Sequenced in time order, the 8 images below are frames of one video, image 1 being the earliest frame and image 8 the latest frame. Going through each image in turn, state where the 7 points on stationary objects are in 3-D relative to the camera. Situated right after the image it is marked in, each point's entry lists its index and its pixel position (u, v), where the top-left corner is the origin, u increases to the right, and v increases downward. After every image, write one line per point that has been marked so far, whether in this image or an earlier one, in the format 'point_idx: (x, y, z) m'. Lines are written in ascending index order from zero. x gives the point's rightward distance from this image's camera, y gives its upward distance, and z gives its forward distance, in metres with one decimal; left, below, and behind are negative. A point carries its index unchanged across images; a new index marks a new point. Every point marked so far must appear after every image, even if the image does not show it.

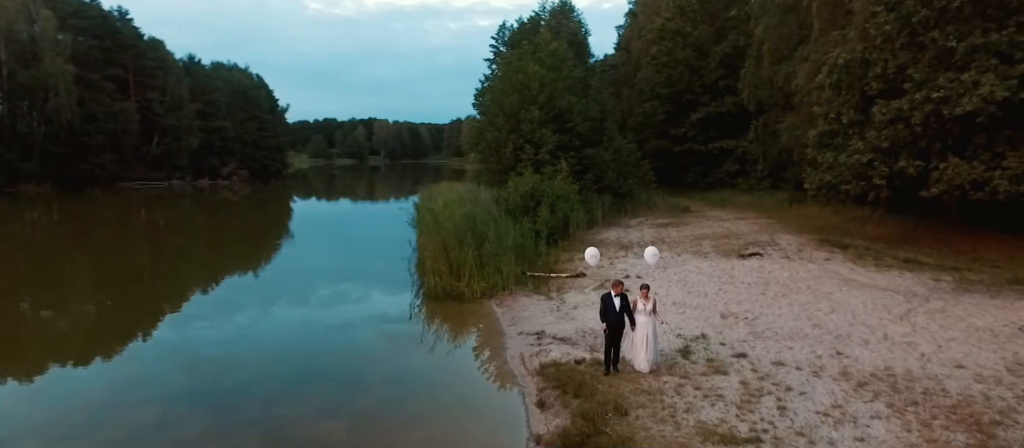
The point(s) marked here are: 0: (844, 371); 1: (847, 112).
0: (+4.5, -2.0, +7.9) m
1: (+9.4, +3.2, +16.2) m
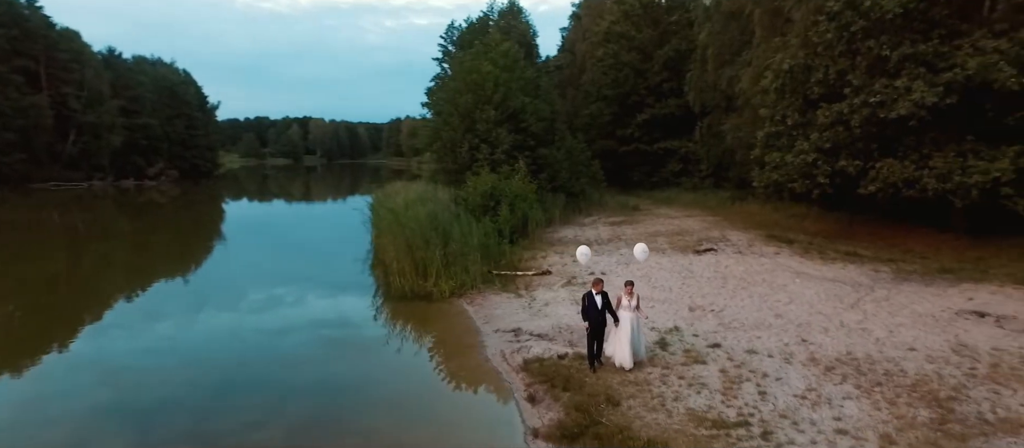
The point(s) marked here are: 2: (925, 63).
0: (+4.4, -1.9, +8.4) m
1: (+8.3, +3.3, +17.2) m
2: (+10.3, +4.0, +14.5) m
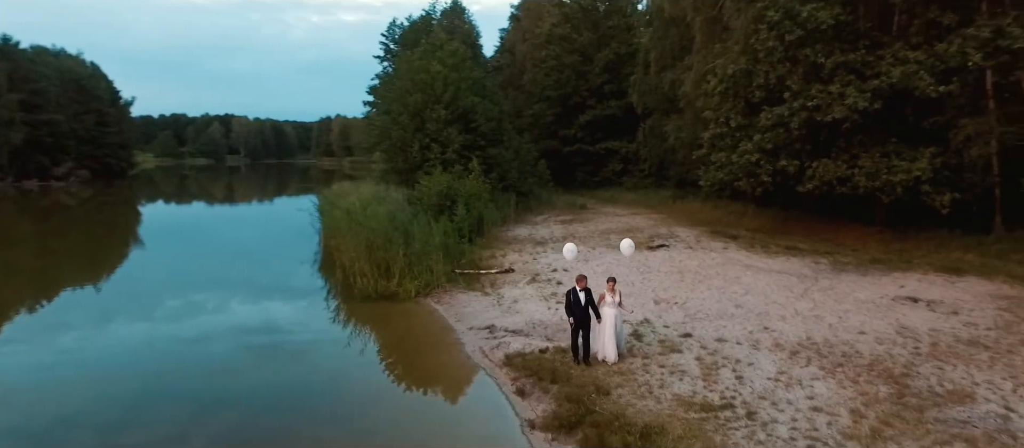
0: (+4.1, -1.9, +9.0) m
1: (+7.0, +3.4, +18.2) m
2: (+9.3, +4.2, +15.7) m
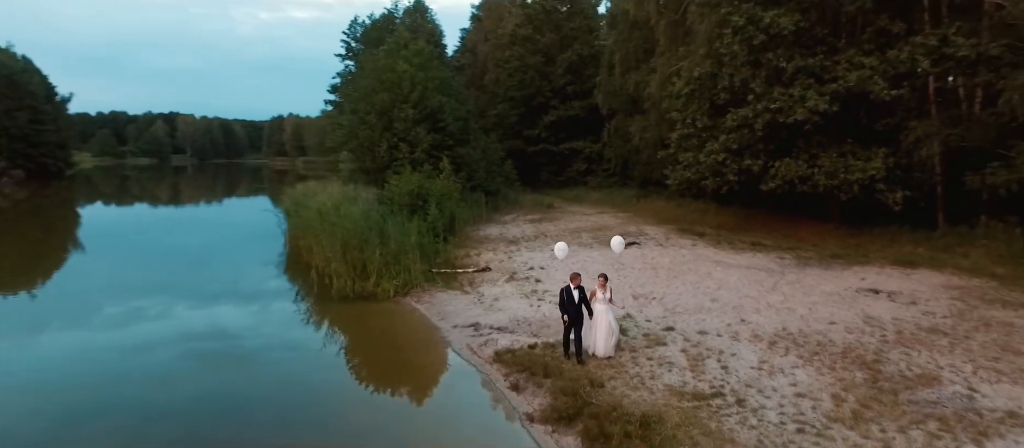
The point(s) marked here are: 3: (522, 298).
0: (+4.0, -1.8, +9.5) m
1: (+6.1, +3.5, +18.8) m
2: (+8.6, +4.3, +16.5) m
3: (+0.2, -1.6, +12.5) m
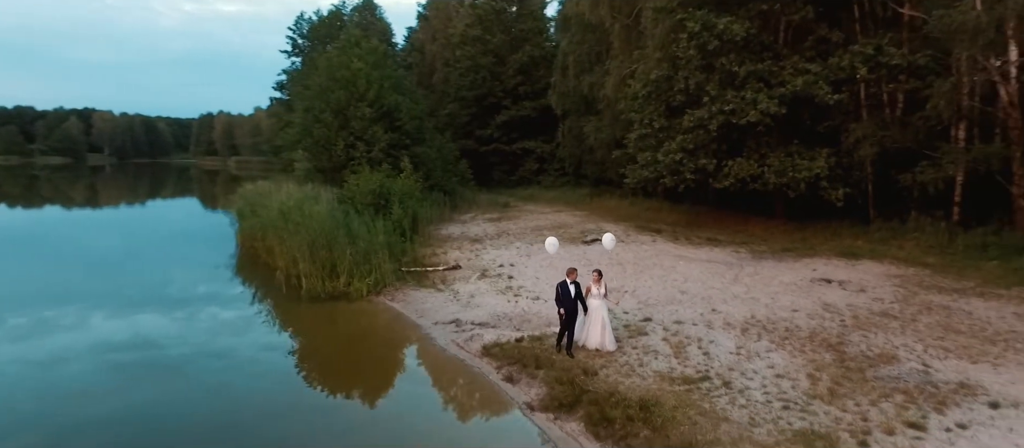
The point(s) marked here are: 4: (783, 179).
0: (+3.7, -1.7, +10.0) m
1: (+4.9, +3.6, +19.6) m
2: (+7.6, +4.4, +17.5) m
3: (-0.3, -1.5, +12.7) m
4: (+7.9, +1.3, +17.0) m
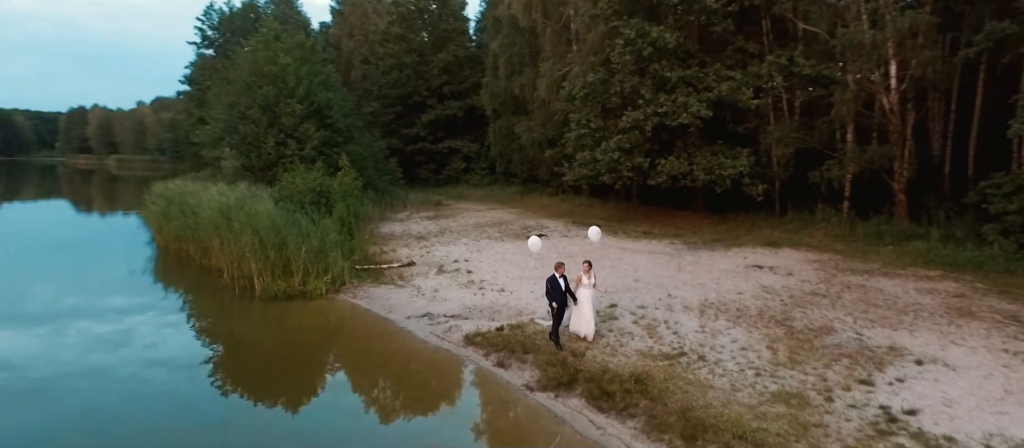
0: (+3.3, -1.6, +11.0) m
1: (+2.9, +3.8, +20.6) m
2: (+5.8, +4.6, +19.0) m
3: (-1.1, -1.4, +13.0) m
4: (+6.3, +1.5, +18.5) m
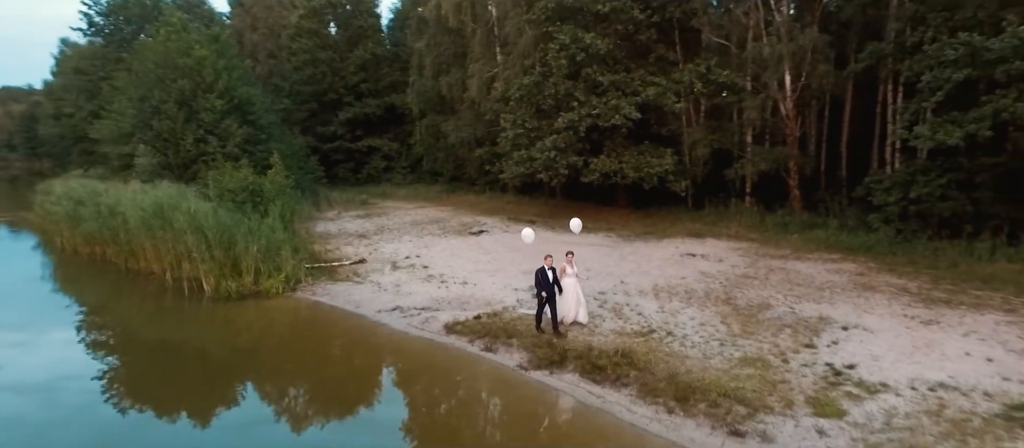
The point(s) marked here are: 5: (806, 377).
0: (+2.6, -1.4, +12.1) m
1: (+0.6, +3.9, +21.5) m
2: (+3.7, +4.8, +20.3) m
3: (-2.0, -1.3, +13.3) m
4: (+4.3, +1.7, +19.9) m
5: (+3.9, -2.0, +7.7) m
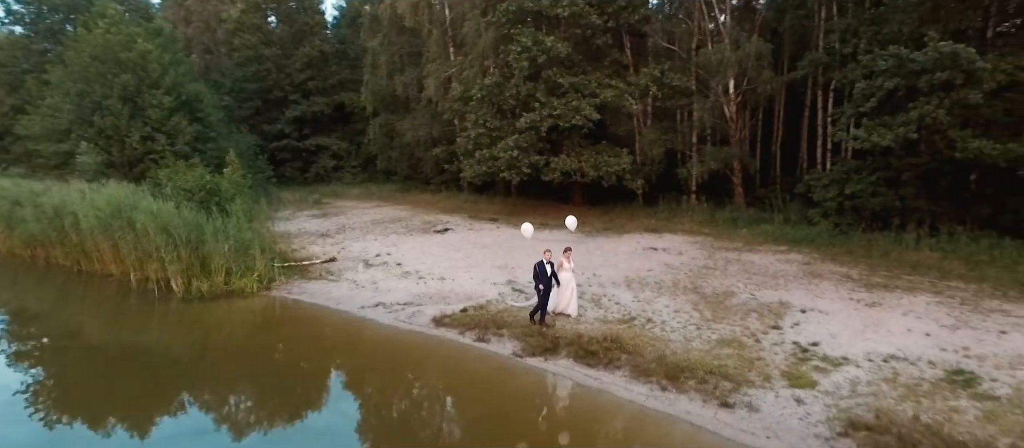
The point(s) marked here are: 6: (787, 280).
0: (+2.2, -1.3, +12.7) m
1: (-0.9, +4.0, +21.9) m
2: (+2.4, +4.9, +21.1) m
3: (-2.6, -1.3, +13.5) m
4: (+3.0, +1.8, +20.7) m
5: (+3.9, -1.9, +8.5) m
6: (+6.1, -1.2, +12.8) m
